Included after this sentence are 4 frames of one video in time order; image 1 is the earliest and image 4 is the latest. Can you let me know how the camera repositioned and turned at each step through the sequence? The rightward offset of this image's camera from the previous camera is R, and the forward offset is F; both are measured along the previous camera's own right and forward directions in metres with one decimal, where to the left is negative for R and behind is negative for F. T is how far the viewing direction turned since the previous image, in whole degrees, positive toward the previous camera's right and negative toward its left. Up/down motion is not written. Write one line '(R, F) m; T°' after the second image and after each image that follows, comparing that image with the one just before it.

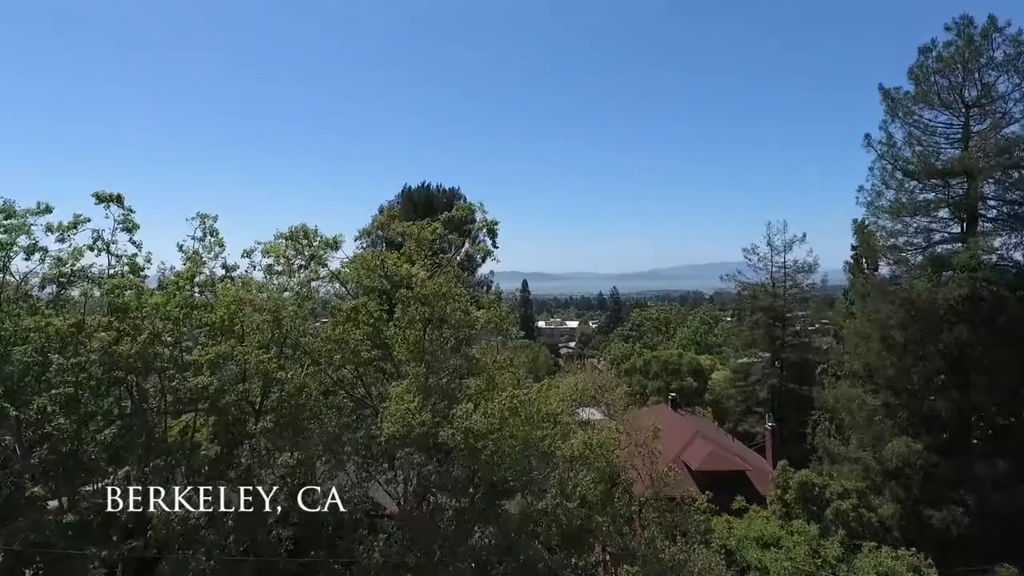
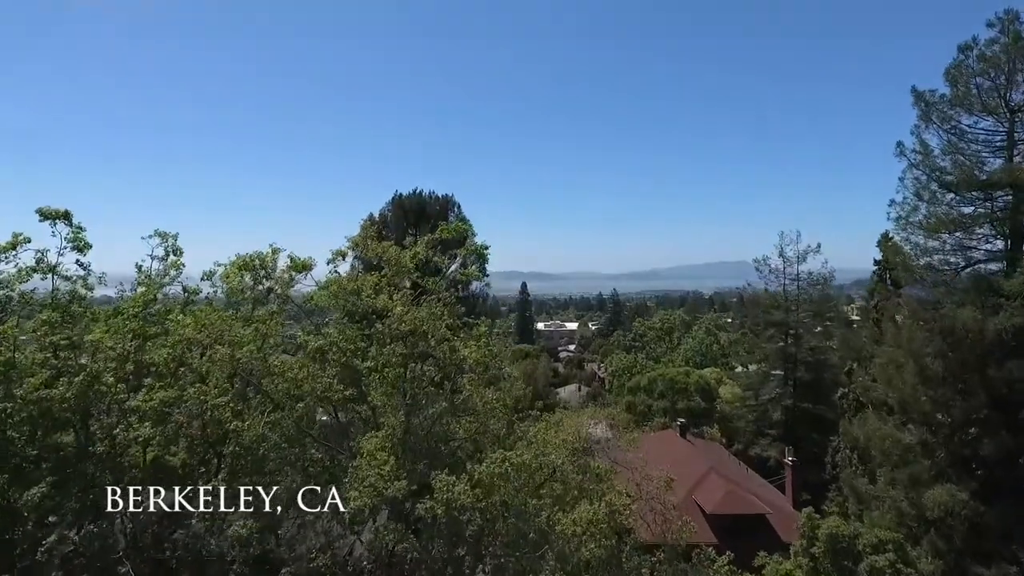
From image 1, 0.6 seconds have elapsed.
(+0.1, +1.1) m; 0°
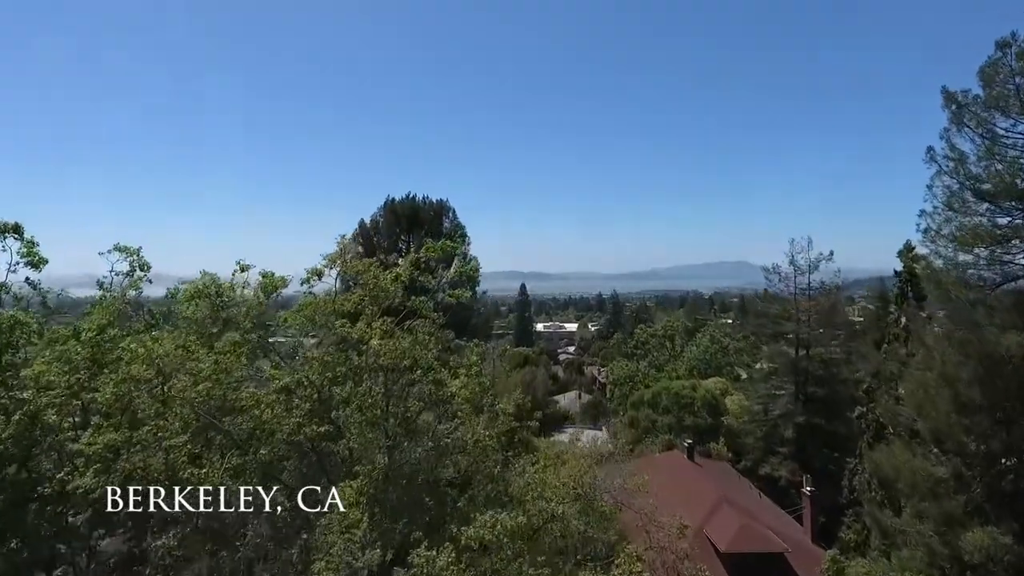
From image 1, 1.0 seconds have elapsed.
(+0.1, +0.9) m; 0°
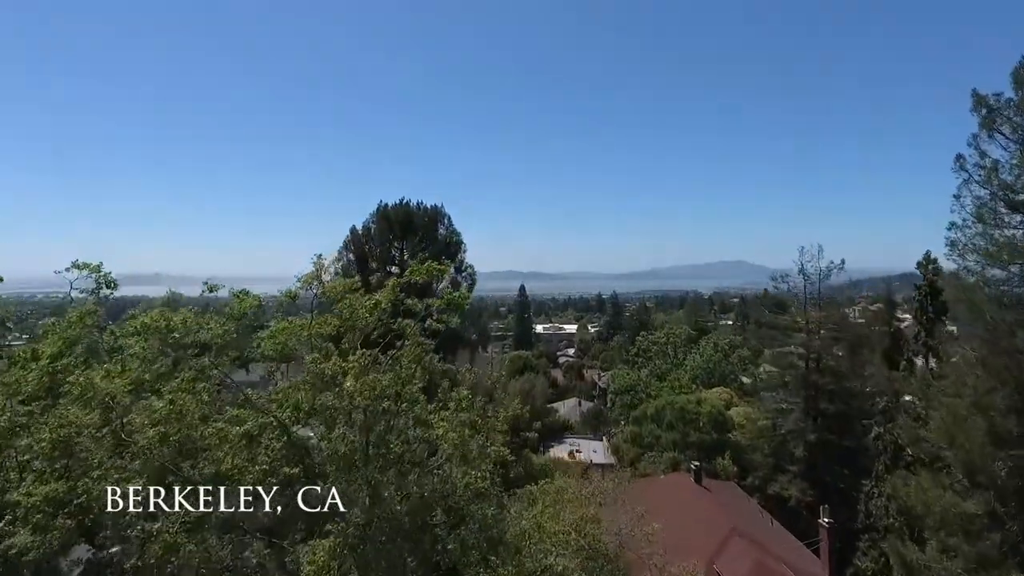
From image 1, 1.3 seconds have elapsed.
(+0.1, +0.7) m; 0°
